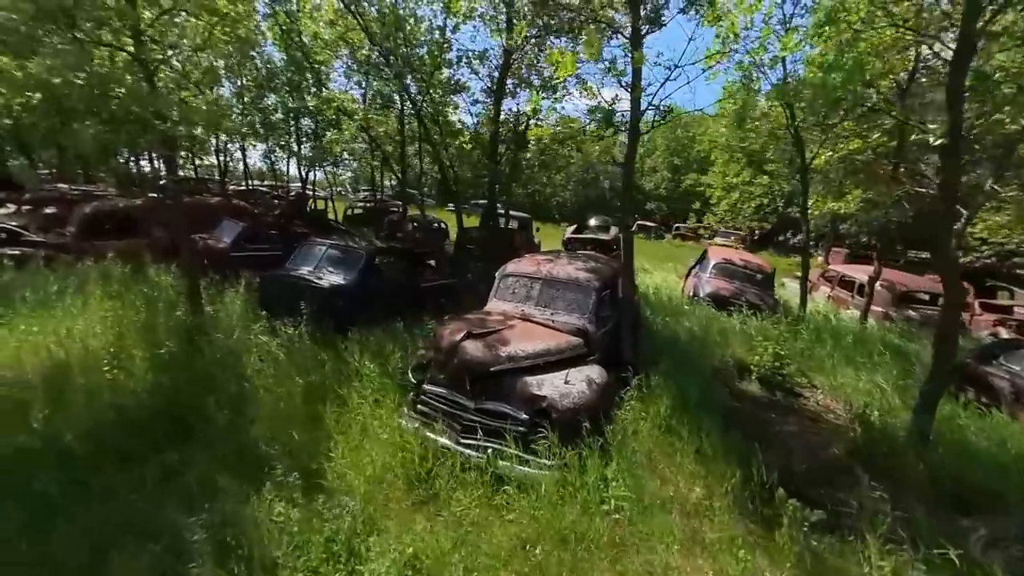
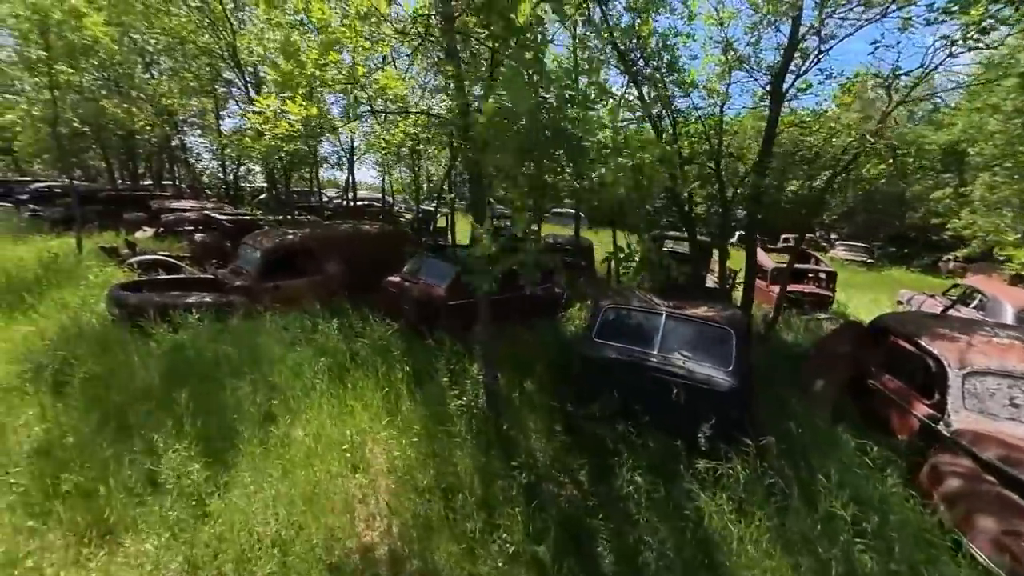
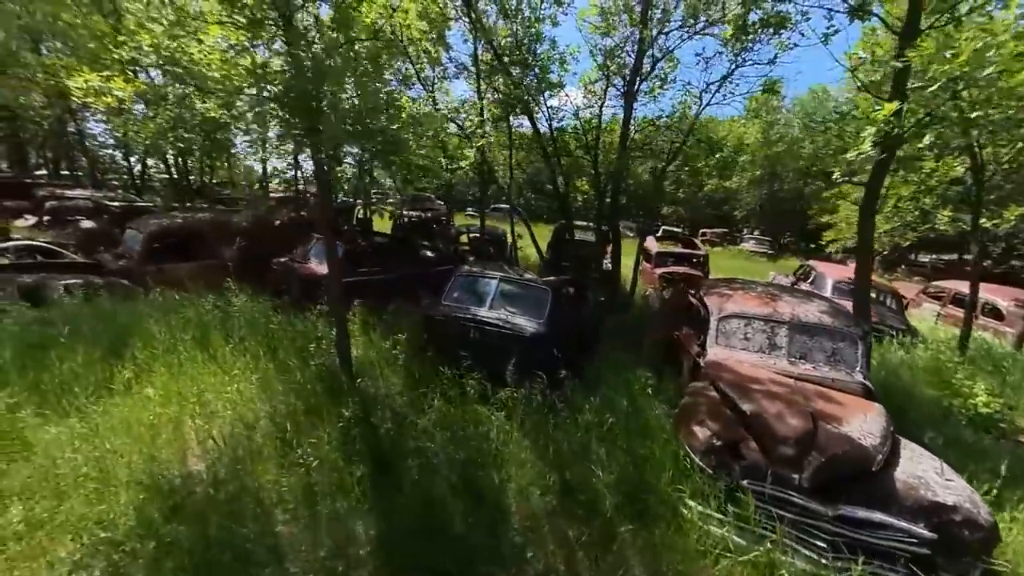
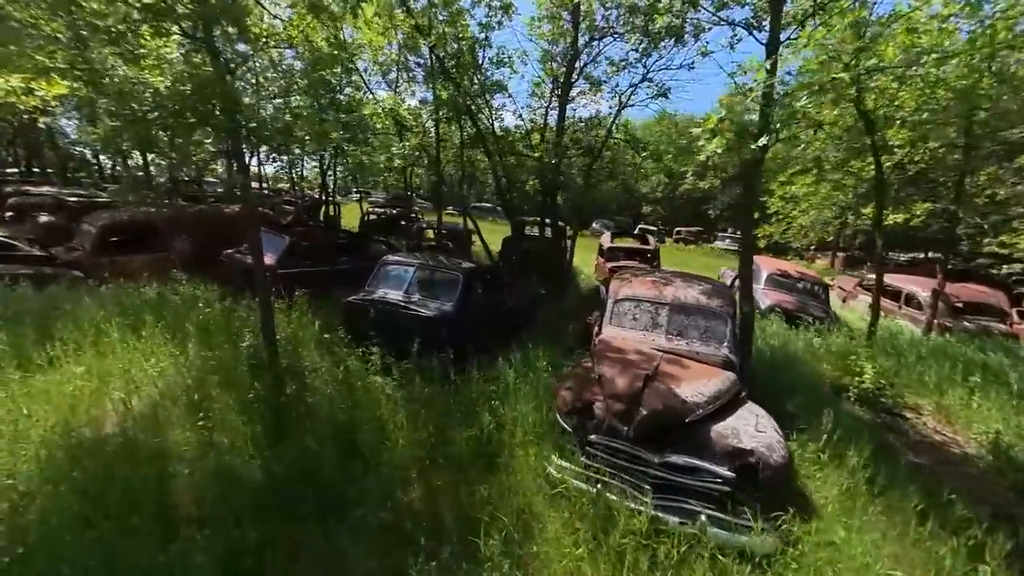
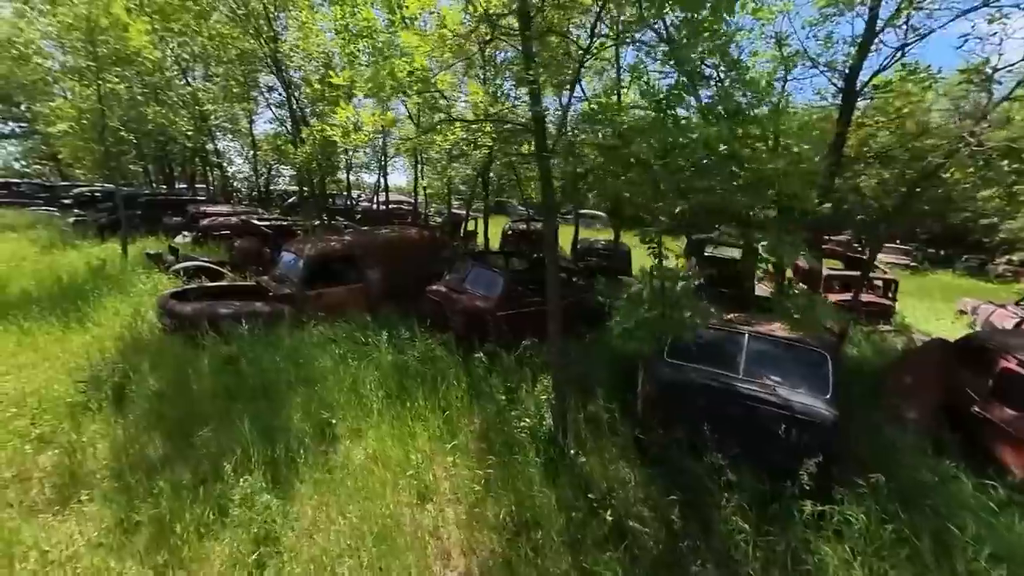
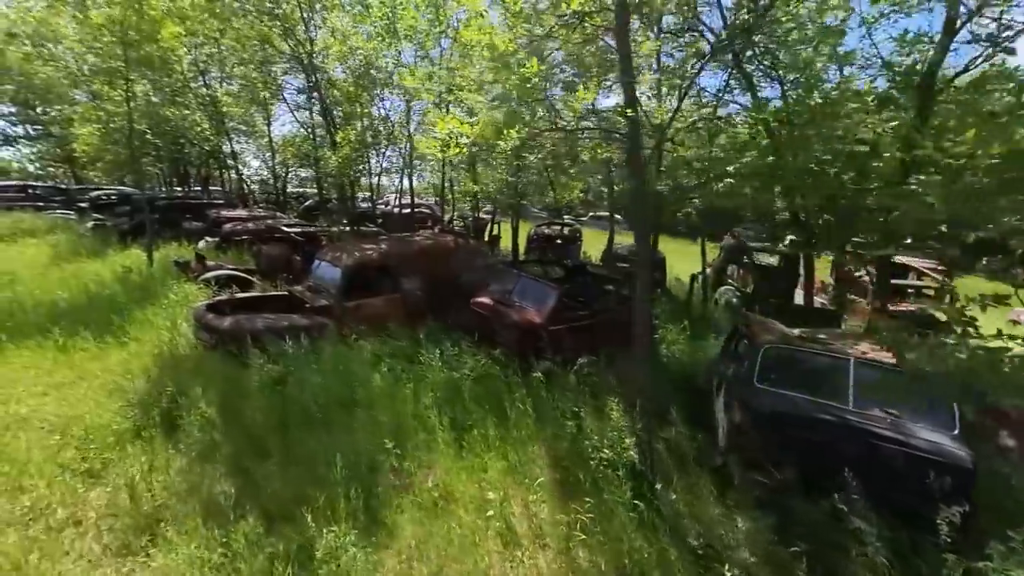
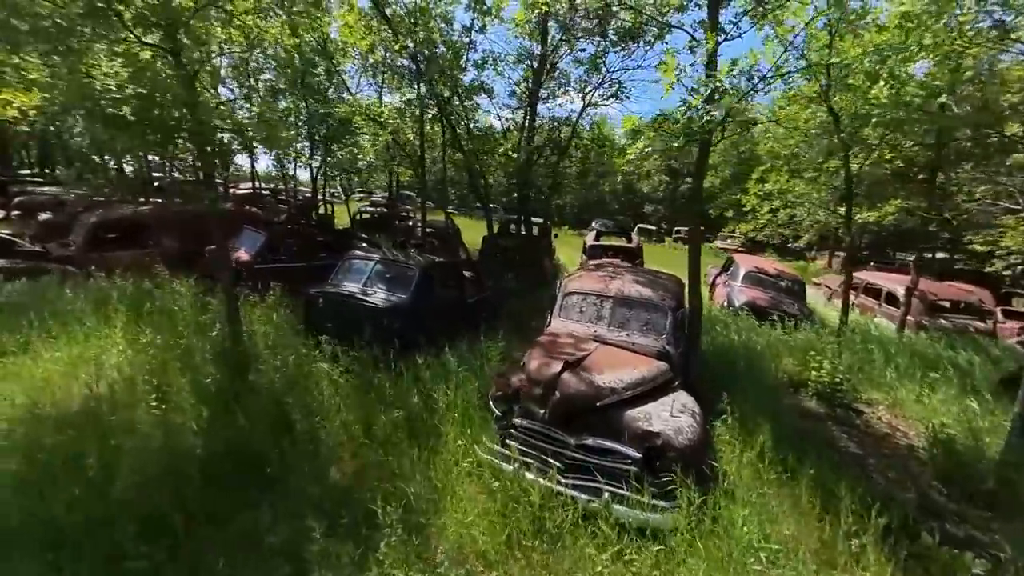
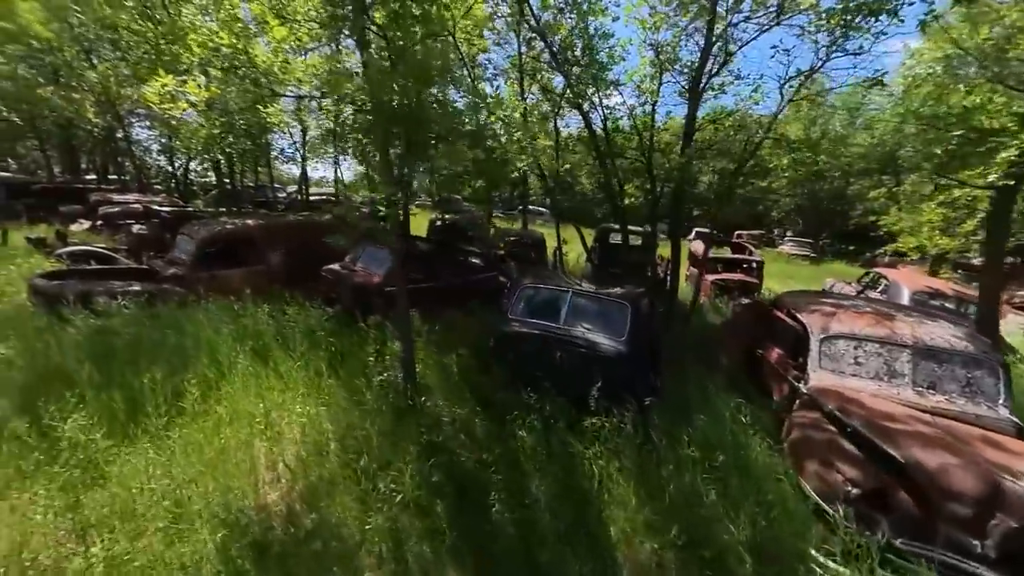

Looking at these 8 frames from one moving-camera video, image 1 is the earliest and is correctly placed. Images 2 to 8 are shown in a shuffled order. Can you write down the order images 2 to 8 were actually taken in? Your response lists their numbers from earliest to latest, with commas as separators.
7, 4, 3, 8, 2, 5, 6
